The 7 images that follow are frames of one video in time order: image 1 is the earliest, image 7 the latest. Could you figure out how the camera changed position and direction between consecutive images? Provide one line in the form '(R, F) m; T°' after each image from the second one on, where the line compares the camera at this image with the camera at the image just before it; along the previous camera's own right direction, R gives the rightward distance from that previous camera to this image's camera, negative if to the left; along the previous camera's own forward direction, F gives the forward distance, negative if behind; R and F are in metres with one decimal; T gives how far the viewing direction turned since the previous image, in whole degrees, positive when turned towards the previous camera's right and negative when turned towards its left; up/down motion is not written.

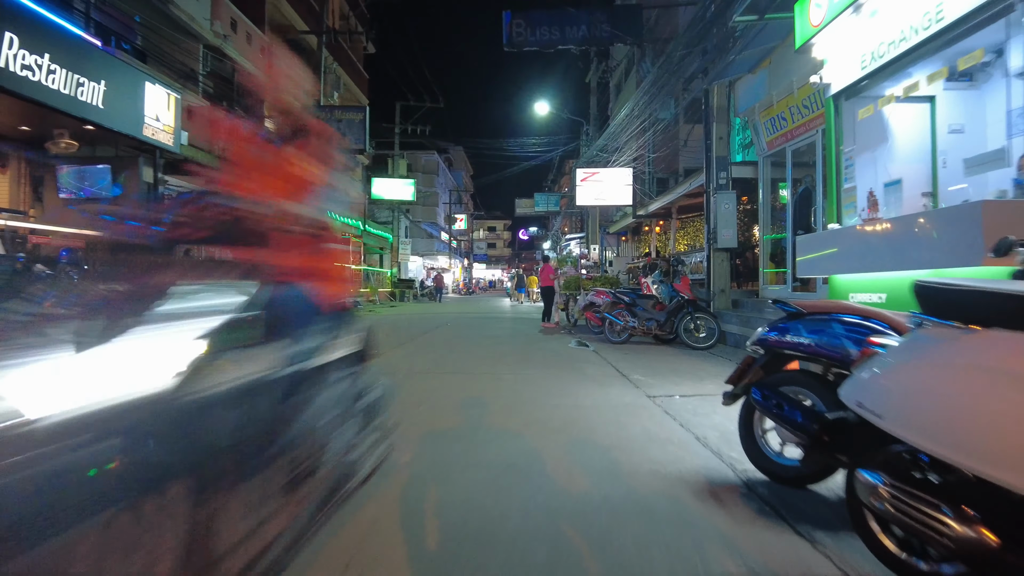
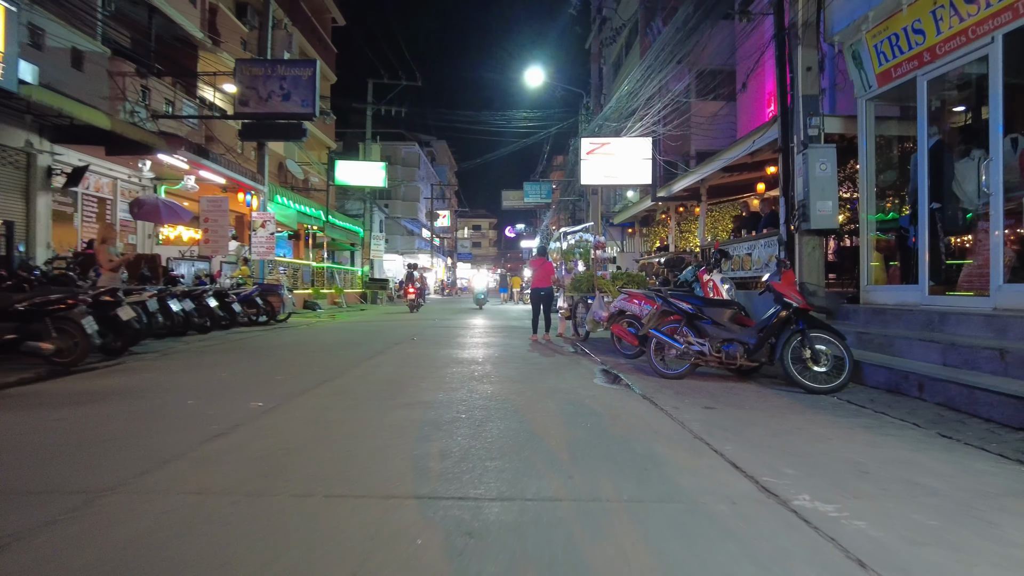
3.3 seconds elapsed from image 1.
(-0.1, +4.0) m; +1°
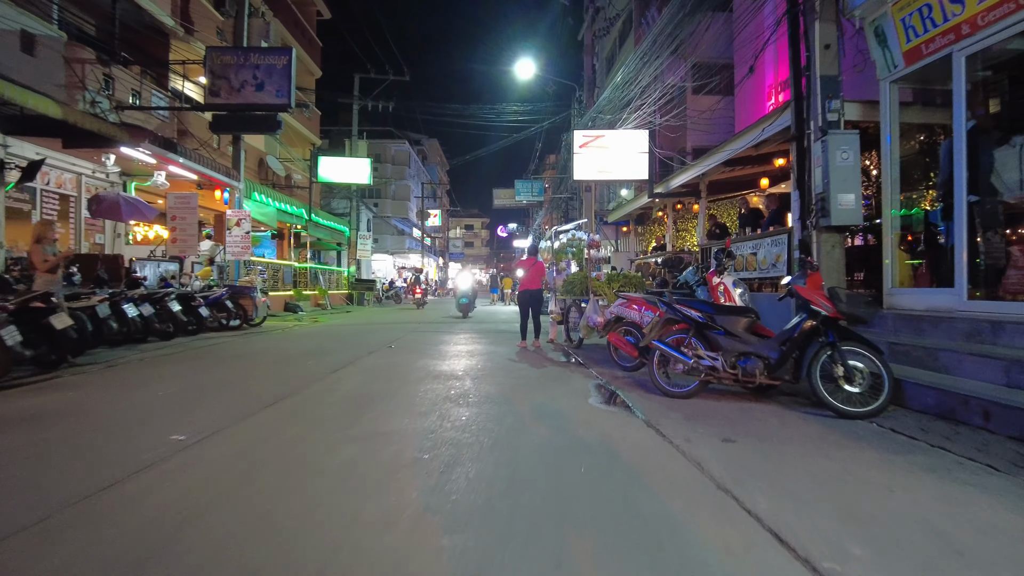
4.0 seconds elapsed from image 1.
(+0.1, +0.9) m; +1°
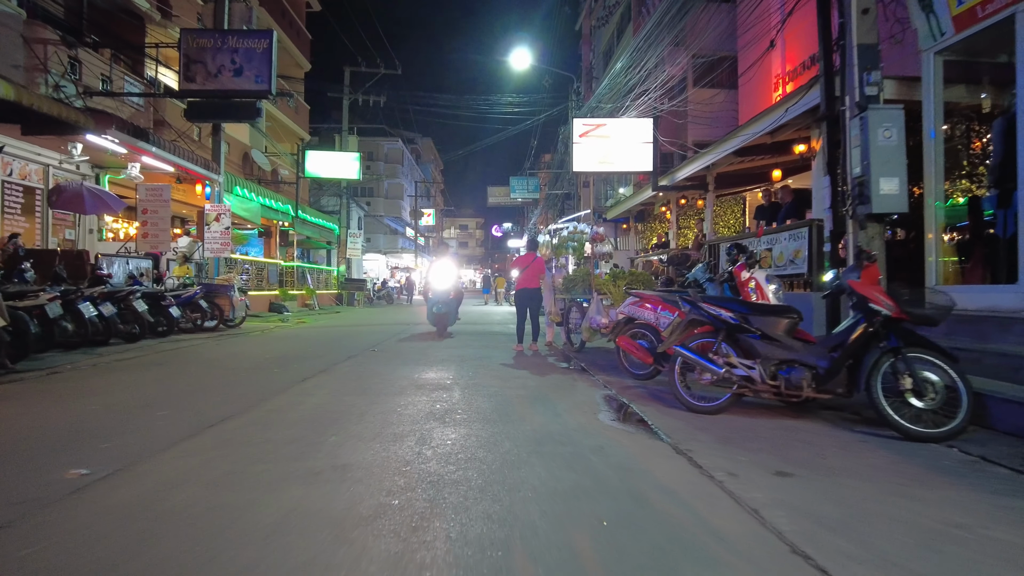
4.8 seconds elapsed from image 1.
(0.0, +0.9) m; 0°
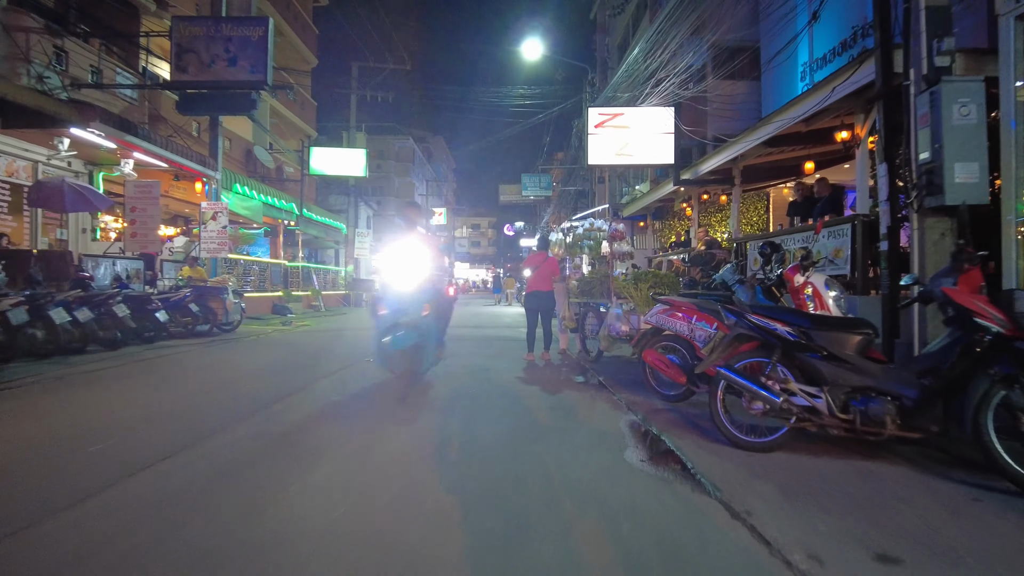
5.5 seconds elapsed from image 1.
(0.0, +0.9) m; -1°
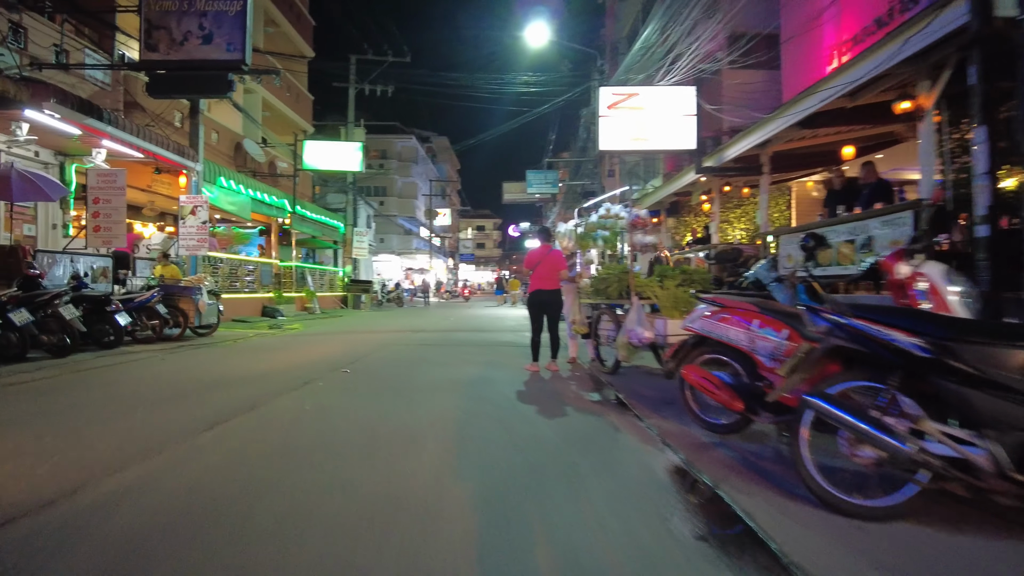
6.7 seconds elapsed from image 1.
(0.0, +1.3) m; 0°
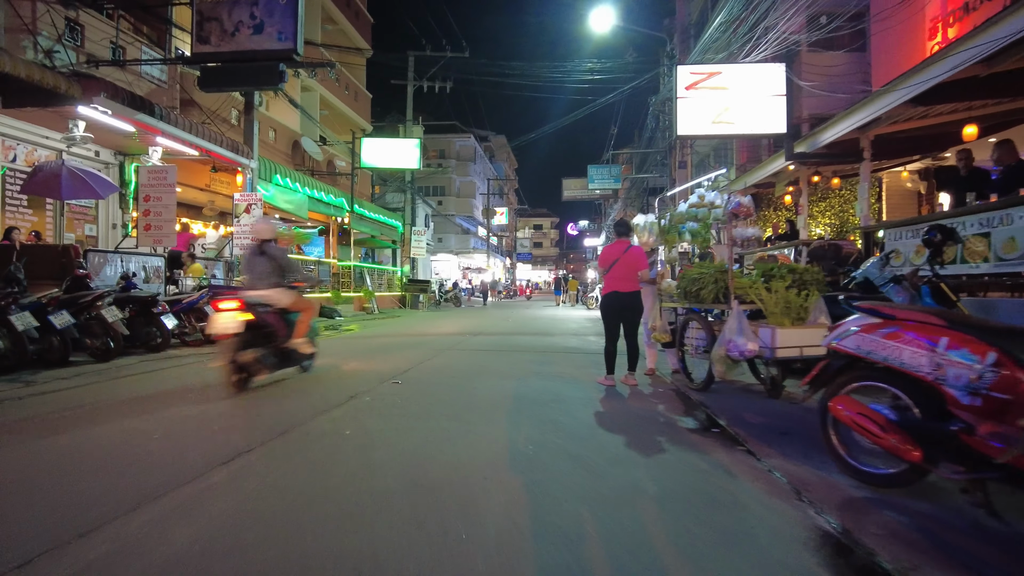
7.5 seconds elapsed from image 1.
(-0.1, +0.9) m; -5°
